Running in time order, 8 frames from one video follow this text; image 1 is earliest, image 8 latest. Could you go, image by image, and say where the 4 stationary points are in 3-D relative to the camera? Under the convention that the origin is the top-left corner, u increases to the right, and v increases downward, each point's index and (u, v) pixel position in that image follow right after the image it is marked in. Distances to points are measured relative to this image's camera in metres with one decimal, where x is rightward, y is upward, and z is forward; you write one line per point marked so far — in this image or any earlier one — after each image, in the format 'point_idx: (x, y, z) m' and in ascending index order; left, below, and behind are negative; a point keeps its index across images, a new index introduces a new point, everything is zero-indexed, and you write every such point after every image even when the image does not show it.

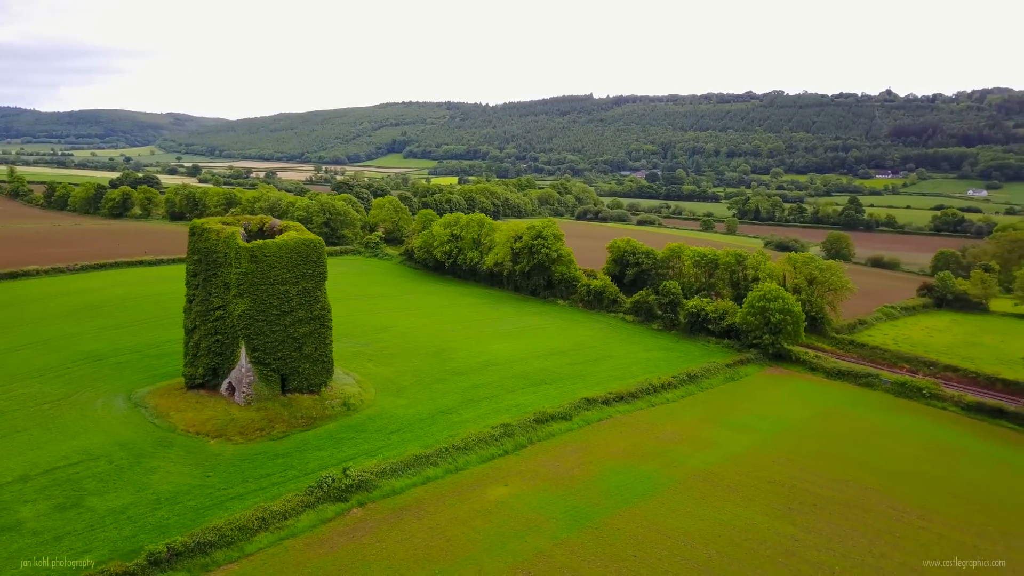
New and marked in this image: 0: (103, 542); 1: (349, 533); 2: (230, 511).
0: (-9.4, -5.8, +13.5) m
1: (-4.1, -6.2, +14.7) m
2: (-7.3, -5.8, +15.2) m
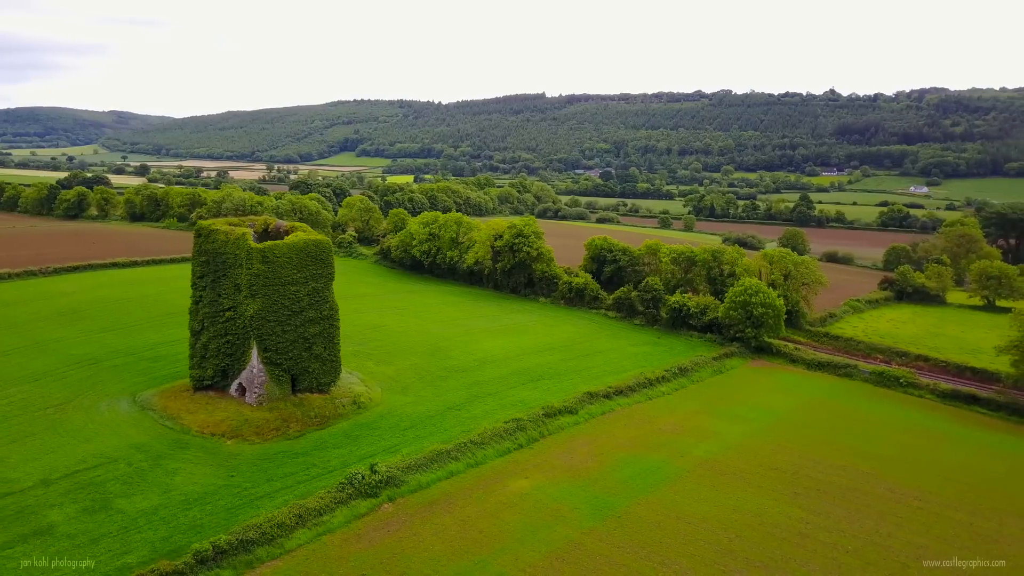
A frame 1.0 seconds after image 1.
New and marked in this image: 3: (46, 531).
0: (-8.5, -5.9, +13.4) m
1: (-3.2, -6.1, +14.9) m
2: (-6.5, -5.7, +15.2) m
3: (-10.9, -5.7, +13.7) m
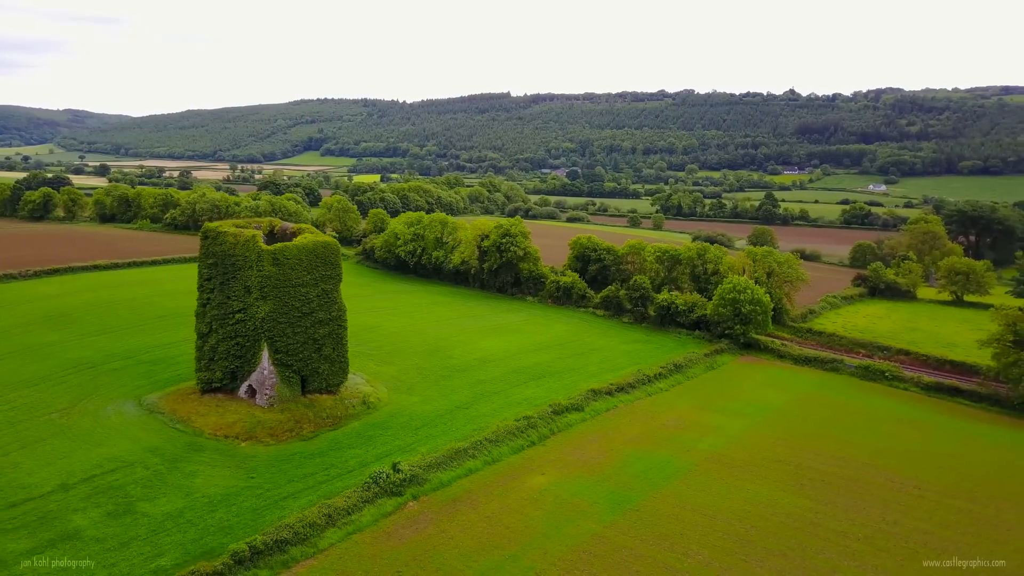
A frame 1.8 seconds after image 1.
0: (-7.8, -5.9, +13.4) m
1: (-2.6, -6.1, +15.0) m
2: (-5.8, -5.8, +15.2) m
3: (-10.2, -5.7, +13.6) m
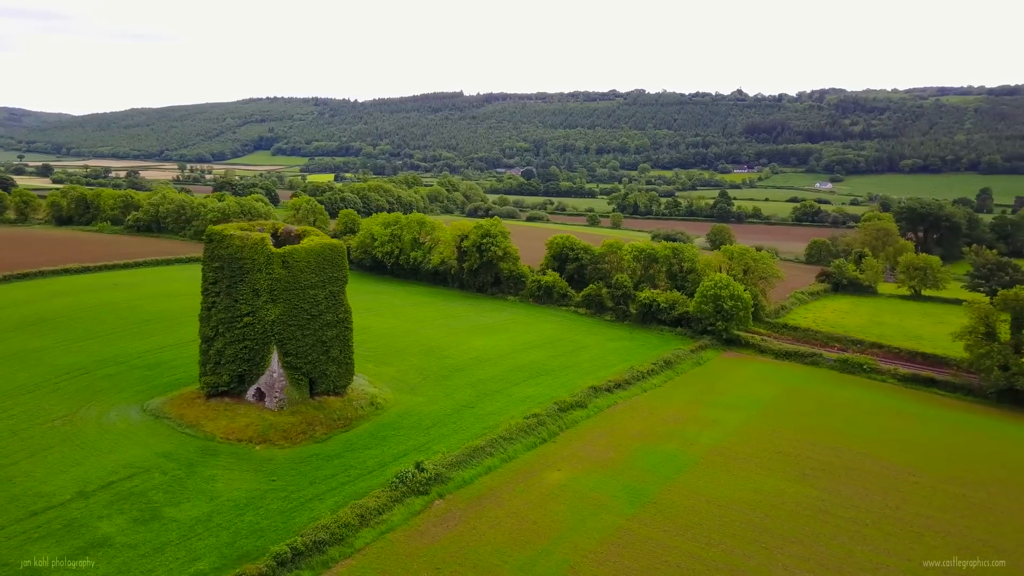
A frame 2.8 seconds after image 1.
0: (-6.9, -5.9, +13.3) m
1: (-1.8, -6.1, +15.1) m
2: (-5.1, -5.8, +15.2) m
3: (-9.3, -5.8, +13.4) m
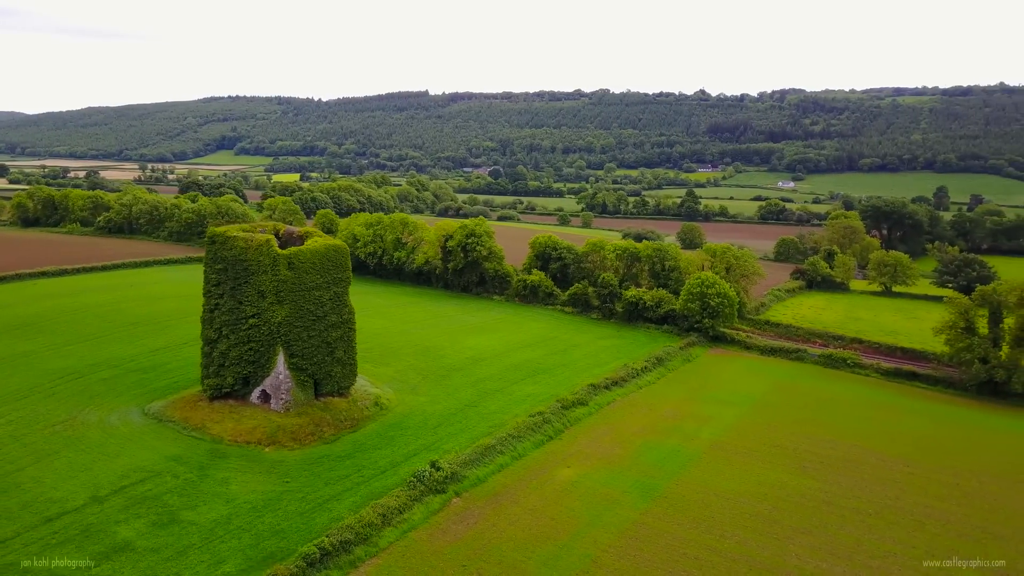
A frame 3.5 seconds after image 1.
0: (-6.4, -6.0, +13.3) m
1: (-1.3, -6.1, +15.2) m
2: (-4.6, -5.8, +15.2) m
3: (-8.8, -5.9, +13.3) m
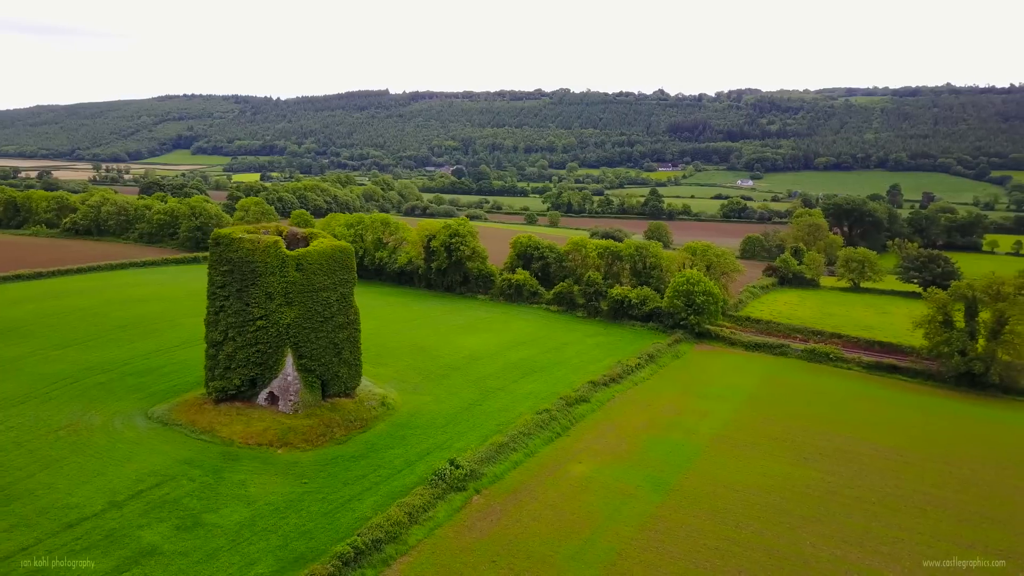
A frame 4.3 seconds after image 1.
0: (-5.7, -6.0, +13.2) m
1: (-0.7, -6.1, +15.4) m
2: (-4.0, -5.8, +15.3) m
3: (-8.1, -5.9, +13.2) m
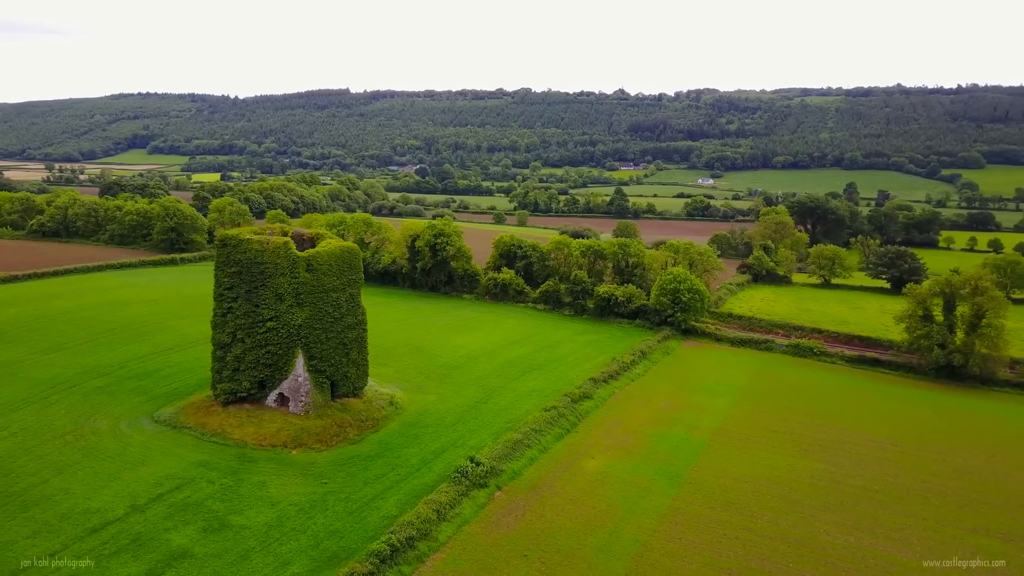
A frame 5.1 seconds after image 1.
0: (-5.0, -6.0, +13.3) m
1: (-0.1, -6.0, +15.6) m
2: (-3.3, -5.8, +15.4) m
3: (-7.4, -6.0, +13.1) m
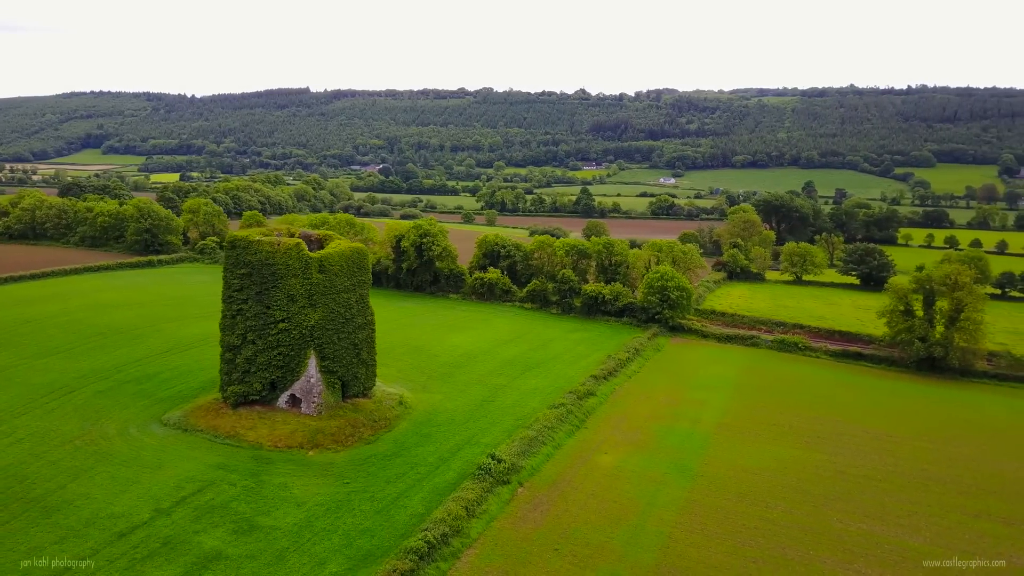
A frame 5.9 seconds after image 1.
0: (-4.2, -6.0, +13.4) m
1: (+0.6, -6.0, +15.9) m
2: (-2.7, -5.8, +15.5) m
3: (-6.6, -6.0, +13.1) m
